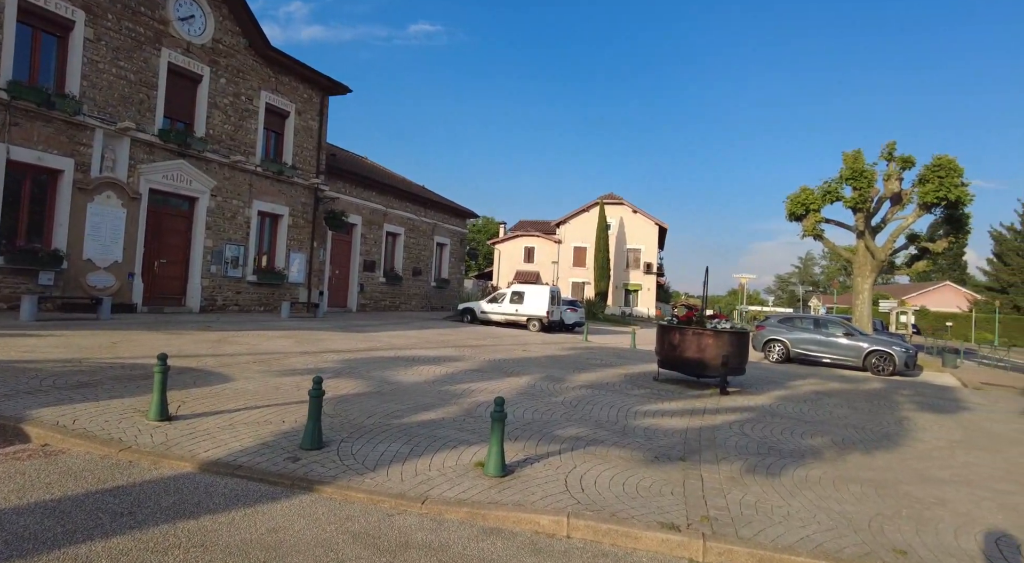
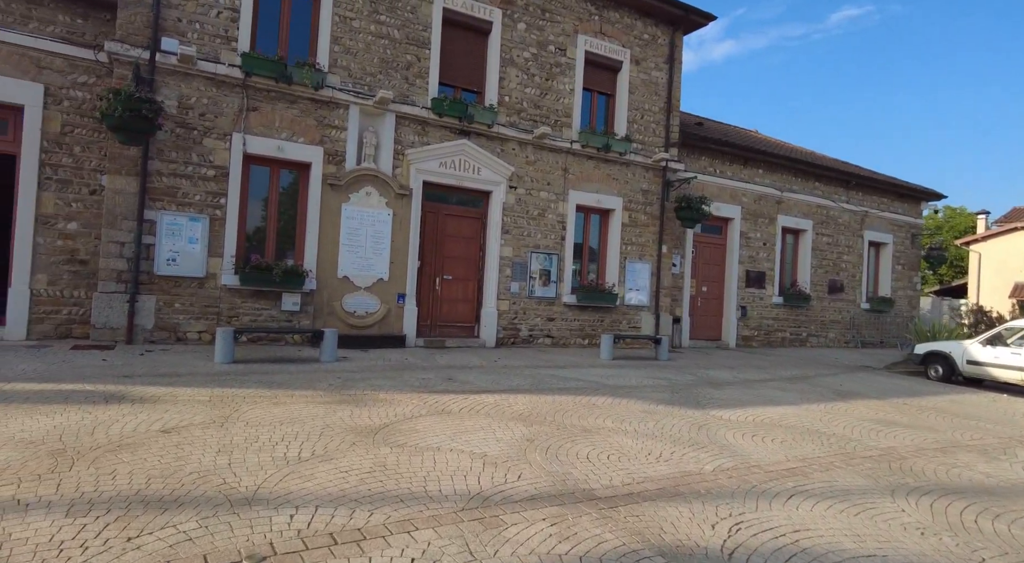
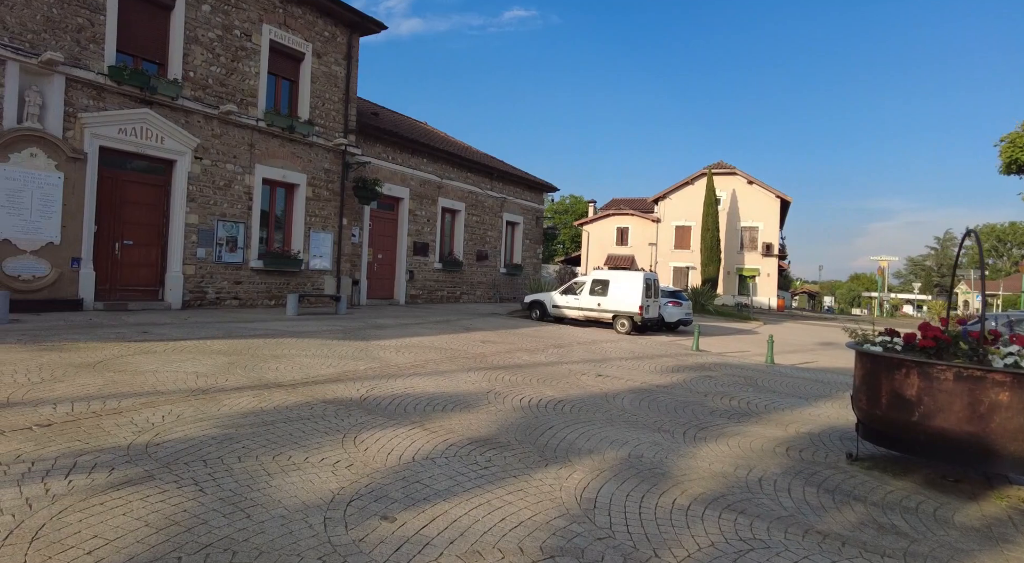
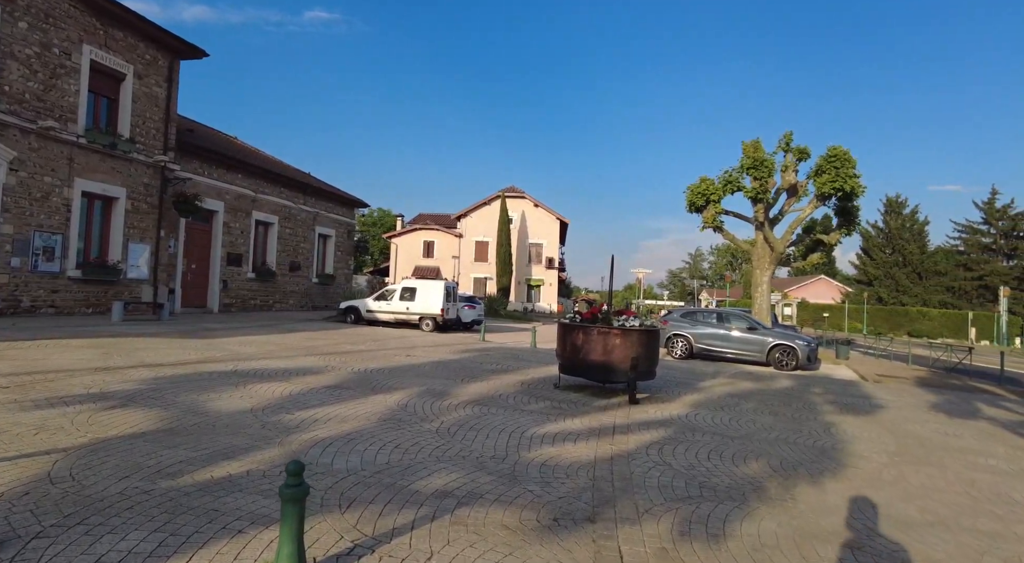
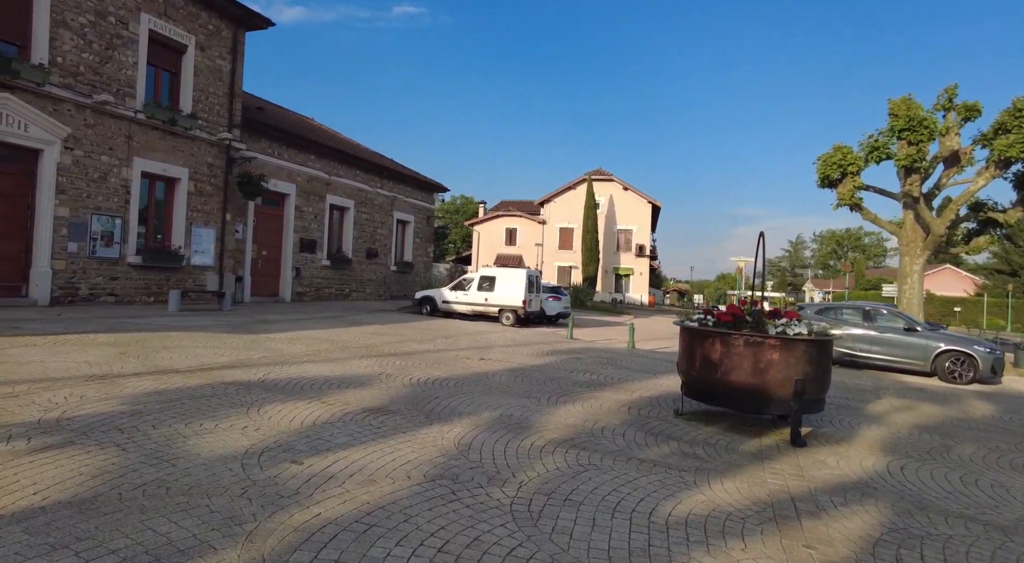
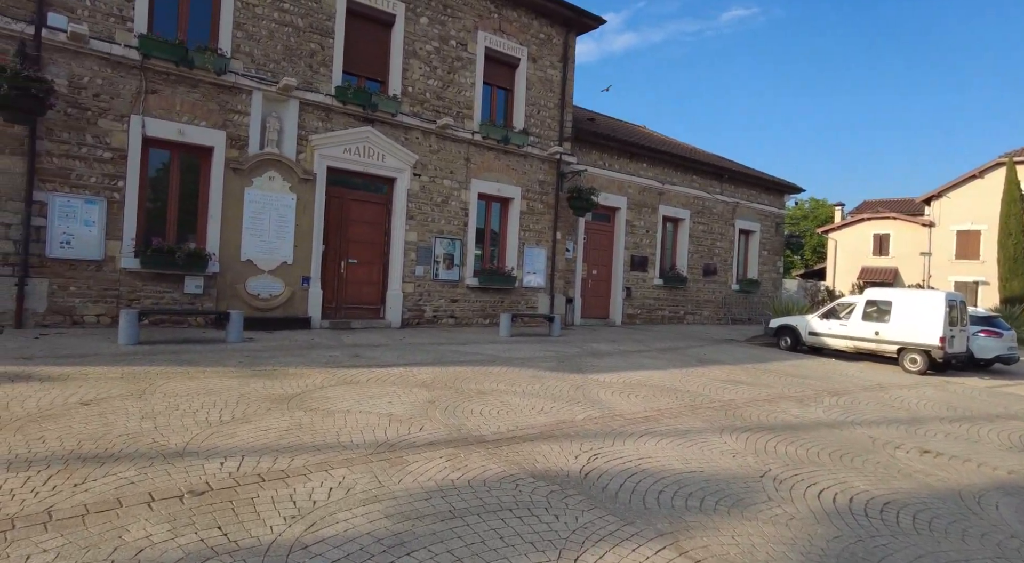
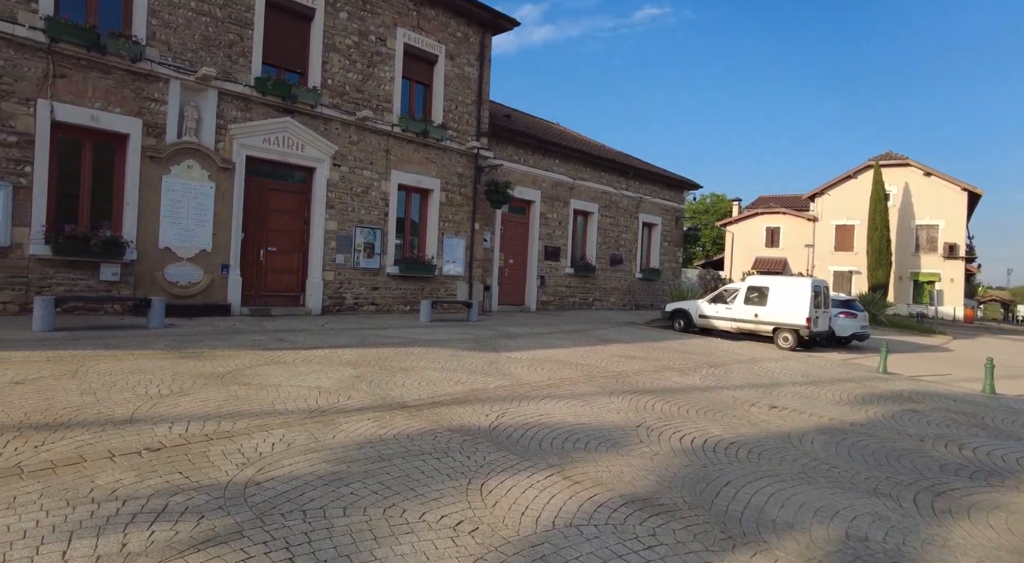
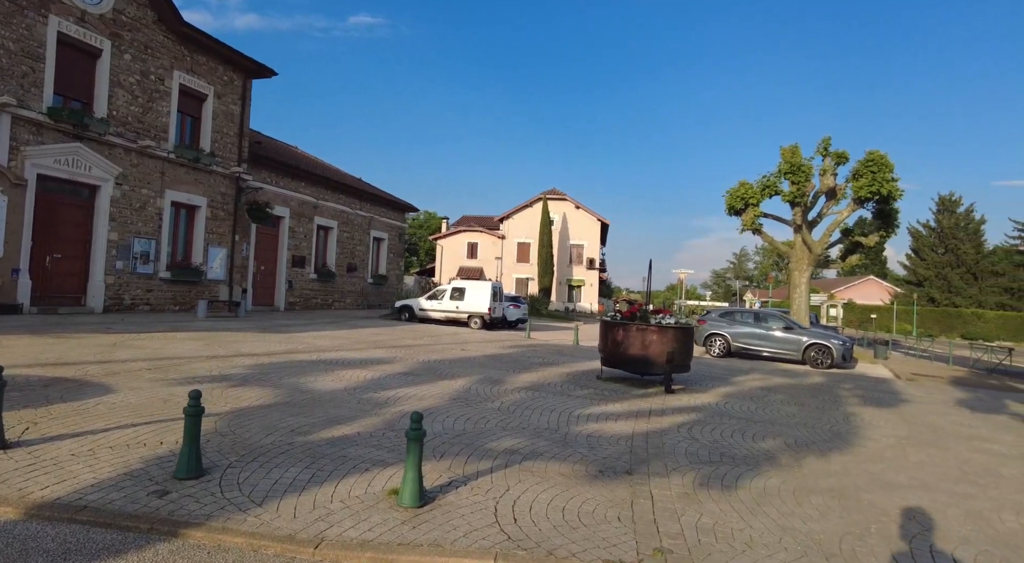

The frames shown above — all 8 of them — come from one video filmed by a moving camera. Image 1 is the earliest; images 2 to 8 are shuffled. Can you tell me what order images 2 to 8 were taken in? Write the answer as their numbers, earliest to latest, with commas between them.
8, 4, 5, 3, 7, 6, 2
